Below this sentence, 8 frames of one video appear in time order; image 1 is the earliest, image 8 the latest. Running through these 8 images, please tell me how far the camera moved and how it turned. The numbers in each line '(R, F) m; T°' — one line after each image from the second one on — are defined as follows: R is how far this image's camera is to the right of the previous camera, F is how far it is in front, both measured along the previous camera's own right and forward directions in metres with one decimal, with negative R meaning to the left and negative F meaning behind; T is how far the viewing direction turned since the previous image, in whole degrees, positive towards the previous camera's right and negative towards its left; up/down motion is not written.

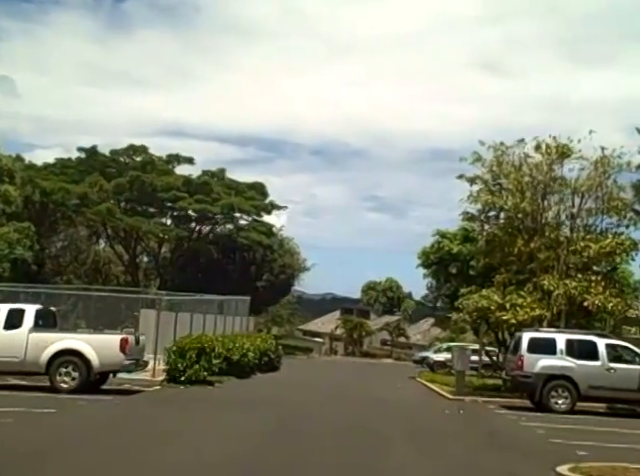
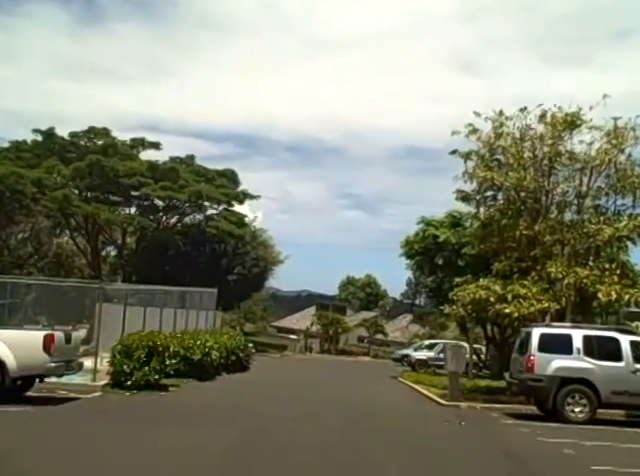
(0.0, +3.2) m; +2°
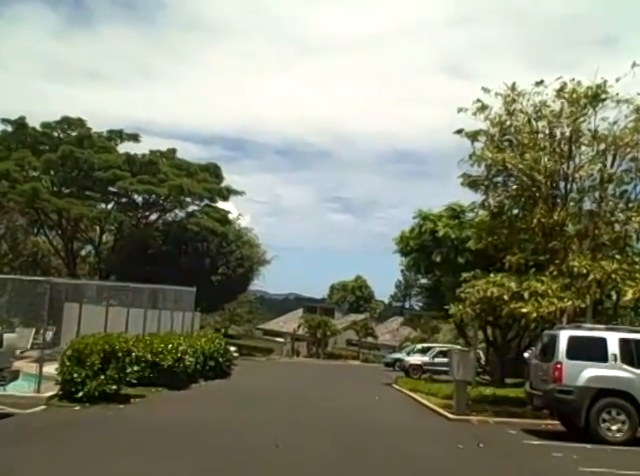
(0.0, +2.6) m; +1°
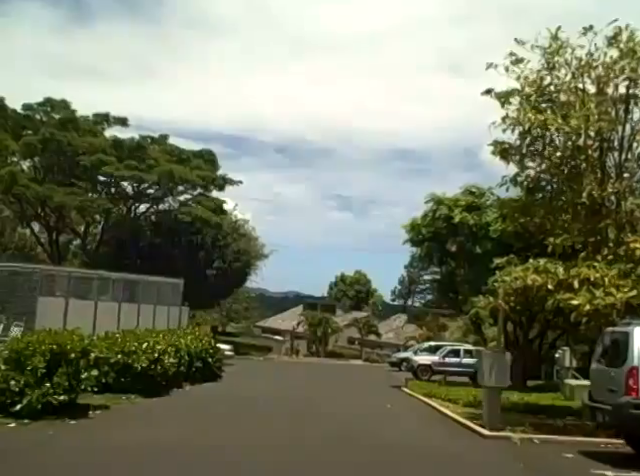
(-0.1, +3.1) m; 0°
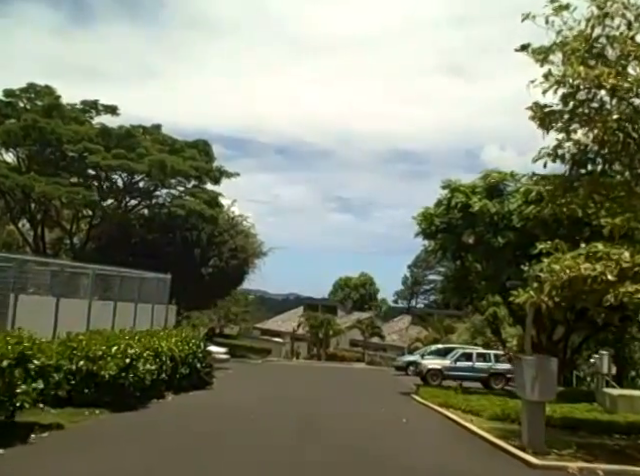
(-0.1, +2.8) m; 0°
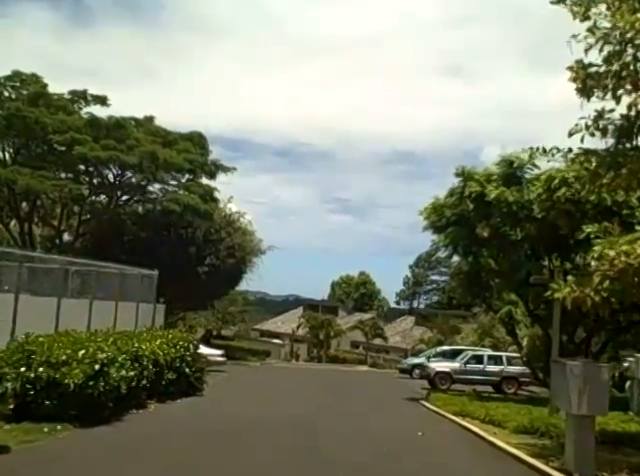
(-0.1, +2.1) m; 0°
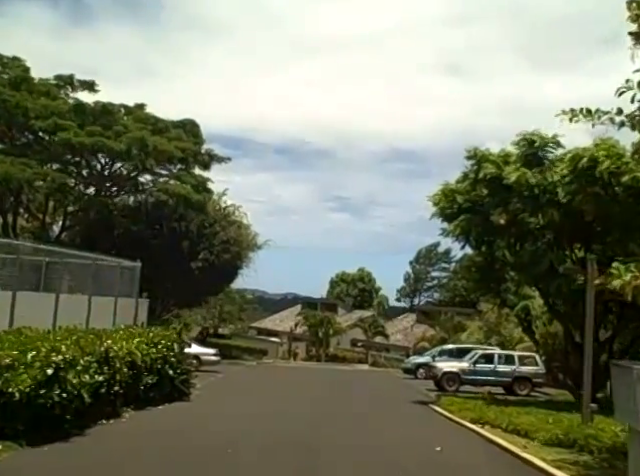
(0.0, +2.1) m; 0°
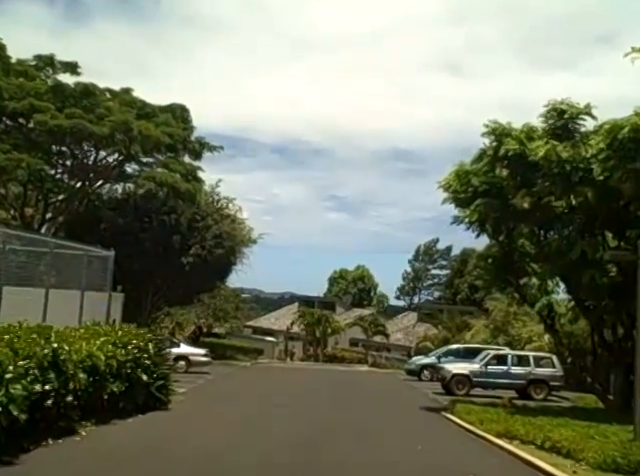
(0.0, +2.5) m; 0°
